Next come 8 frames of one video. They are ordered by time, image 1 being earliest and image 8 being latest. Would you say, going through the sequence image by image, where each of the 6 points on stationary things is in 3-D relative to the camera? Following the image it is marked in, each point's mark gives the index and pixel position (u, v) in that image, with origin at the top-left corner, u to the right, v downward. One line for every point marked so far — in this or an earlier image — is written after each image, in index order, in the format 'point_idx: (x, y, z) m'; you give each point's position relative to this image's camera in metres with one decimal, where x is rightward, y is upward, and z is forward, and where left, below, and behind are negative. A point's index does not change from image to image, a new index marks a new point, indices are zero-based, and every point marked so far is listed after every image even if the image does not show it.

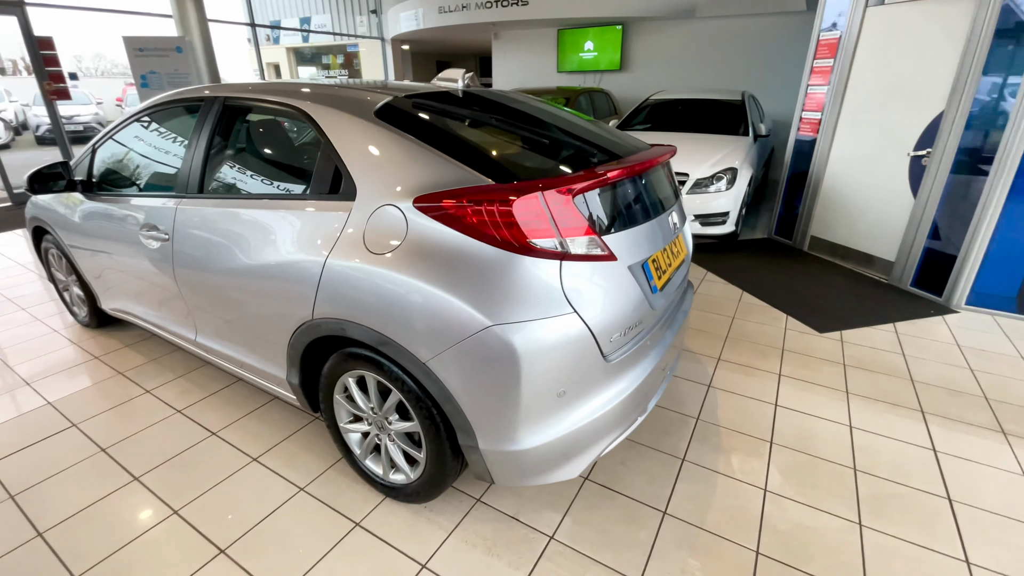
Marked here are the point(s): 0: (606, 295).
0: (+0.2, 0.0, +1.2) m
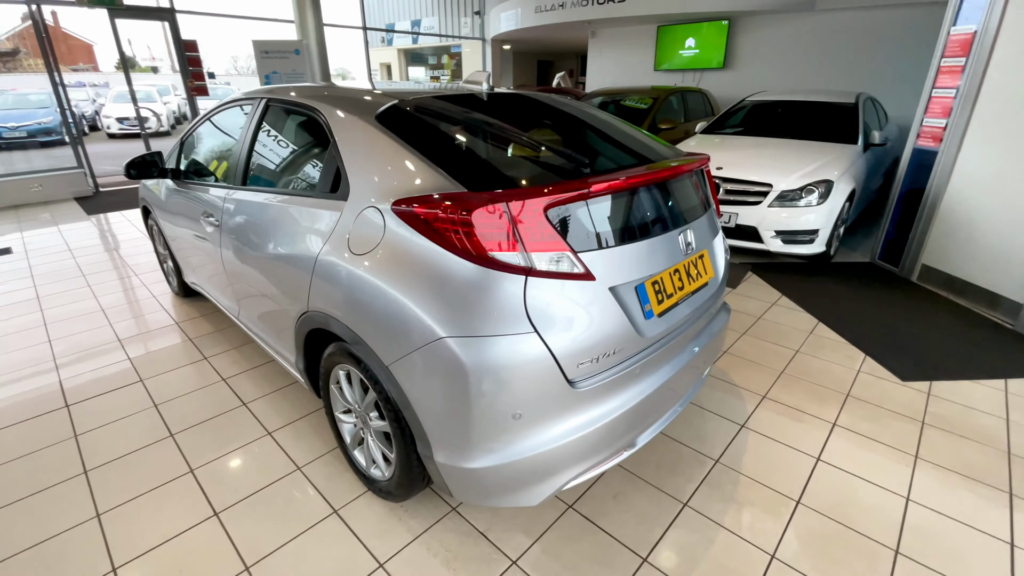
0: (+0.2, -0.1, +1.1) m
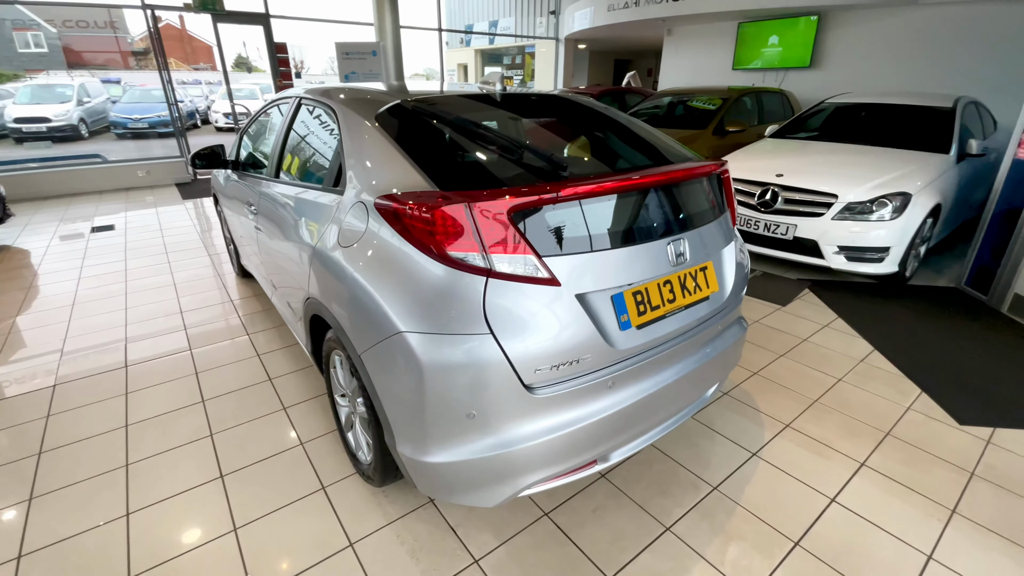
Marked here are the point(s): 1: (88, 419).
0: (+0.1, -0.1, +1.1) m
1: (-1.7, -0.5, +1.9) m
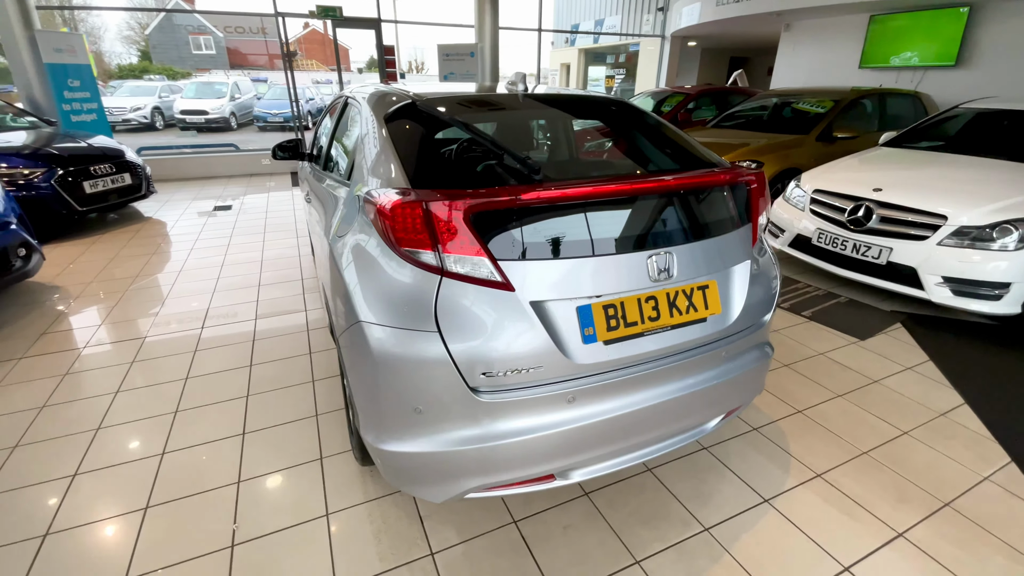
0: (0.0, -0.1, +1.1) m
1: (-1.6, -0.4, +2.2) m
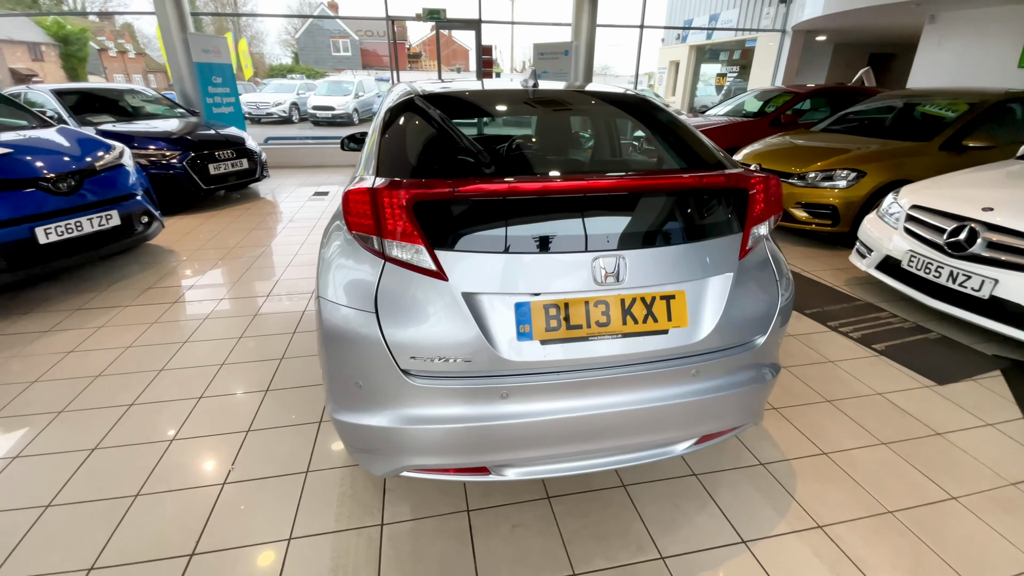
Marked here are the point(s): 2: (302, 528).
0: (-0.2, -0.1, +1.1) m
1: (-1.5, -0.2, +2.6) m
2: (-0.6, -0.7, +1.4) m
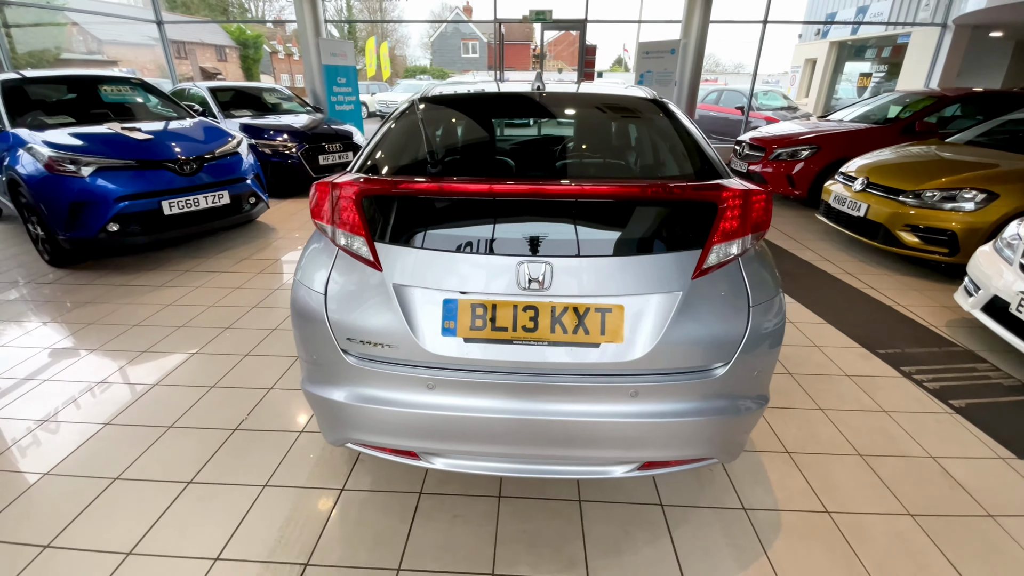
0: (-0.4, 0.0, +1.2) m
1: (-1.3, -0.1, +2.9) m
2: (-0.8, -0.6, +1.6) m
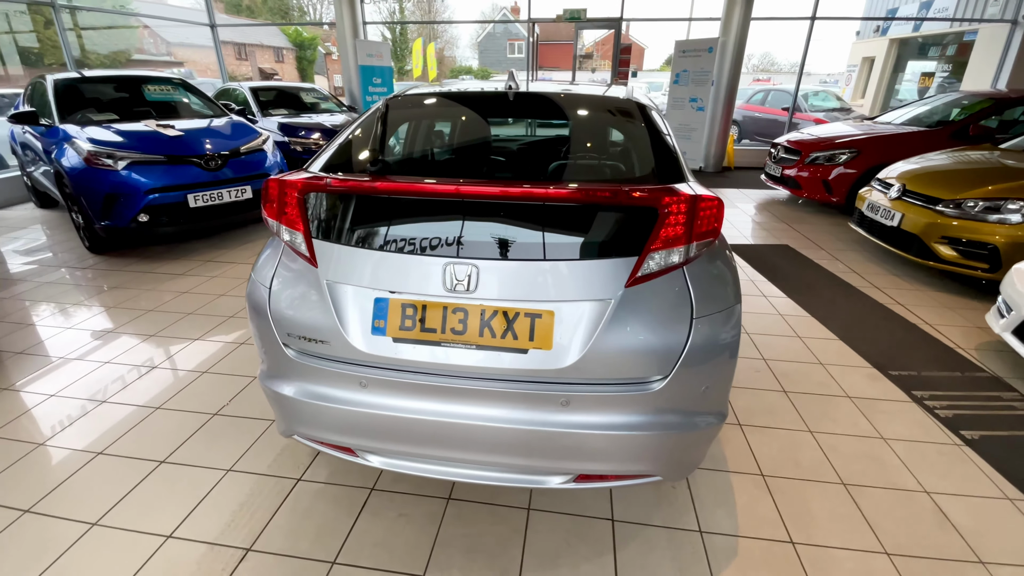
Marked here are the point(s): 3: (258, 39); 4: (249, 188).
0: (-0.5, 0.0, +1.2) m
1: (-1.3, 0.0, +3.0) m
2: (-0.9, -0.6, +1.7) m
3: (-5.2, +5.0, +9.8) m
4: (-1.9, +0.7, +3.6) m
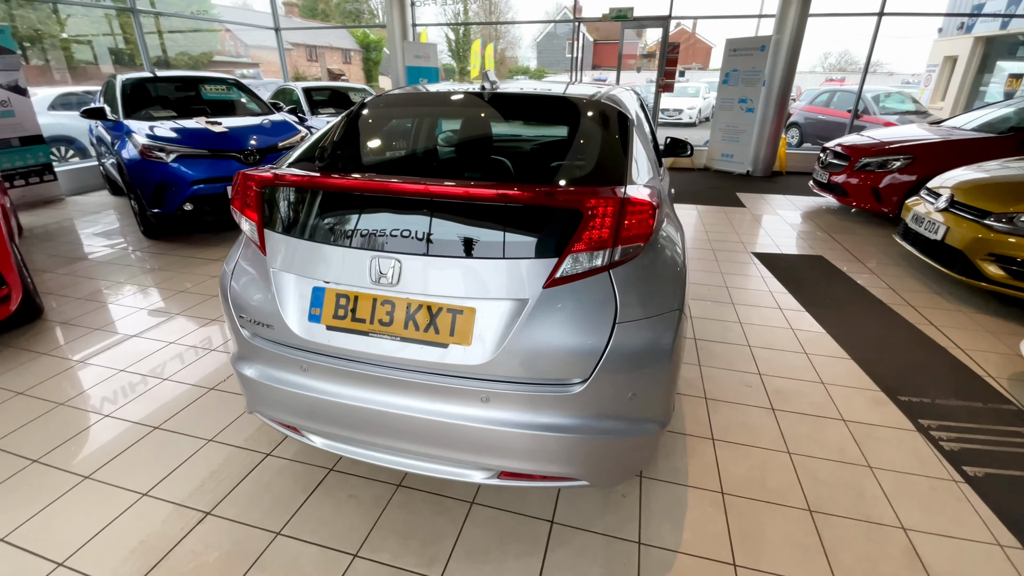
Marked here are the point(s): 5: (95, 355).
0: (-0.7, 0.0, +1.3) m
1: (-1.3, +0.1, +3.2) m
2: (-1.1, -0.5, +1.8) m
3: (-4.1, +5.3, +10.4) m
4: (-1.8, +0.8, +3.8) m
5: (-2.0, -0.3, +2.4) m
